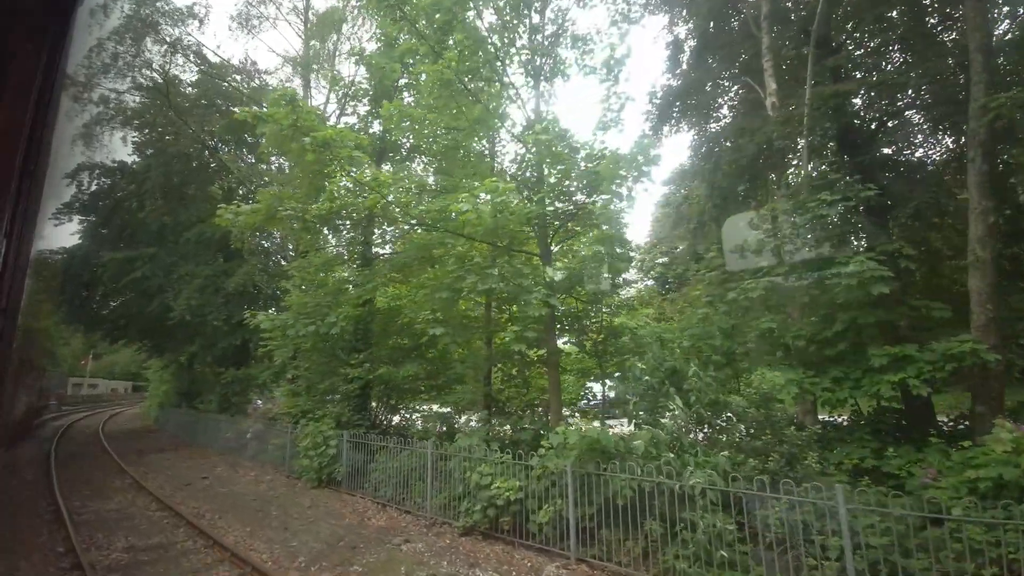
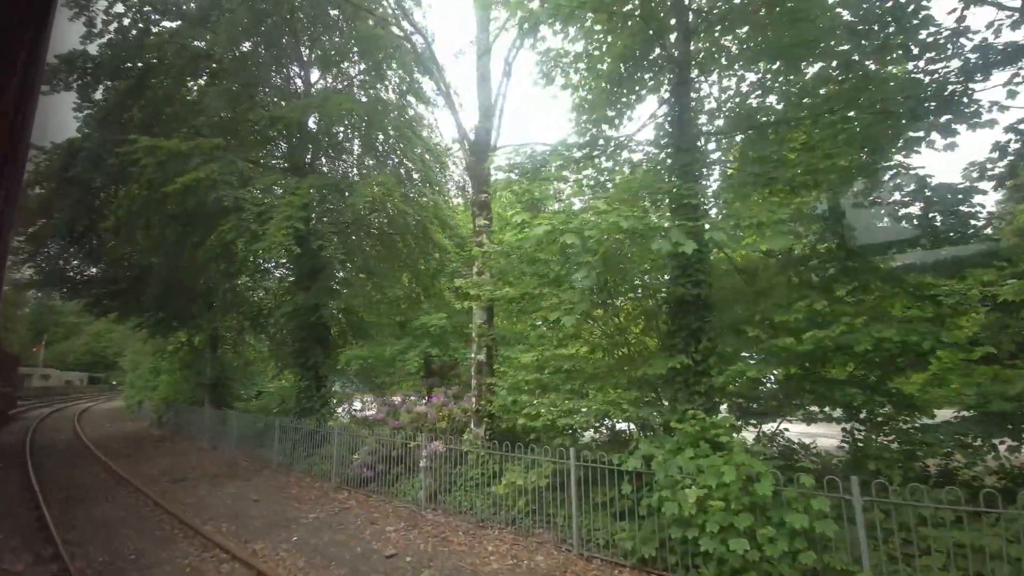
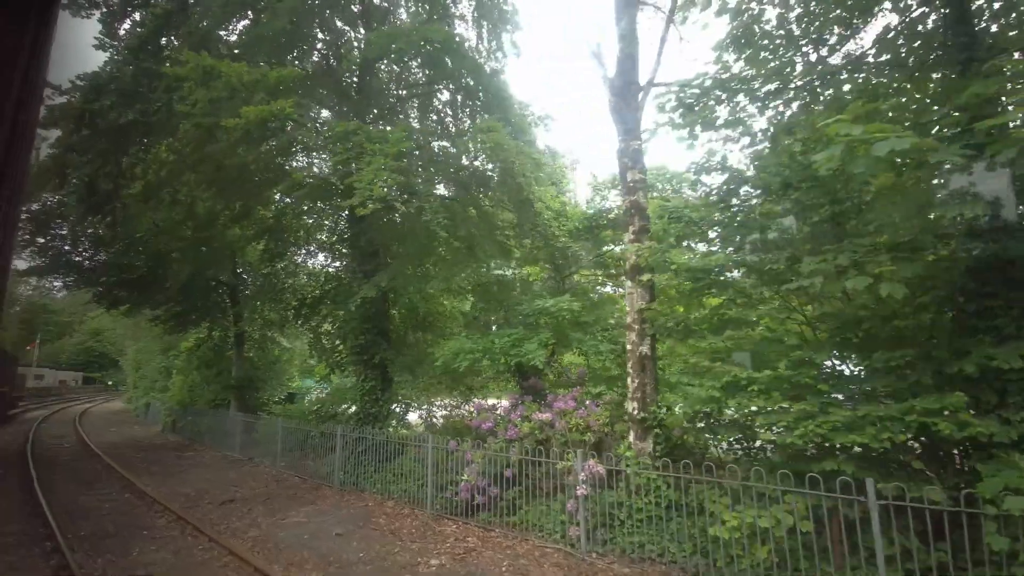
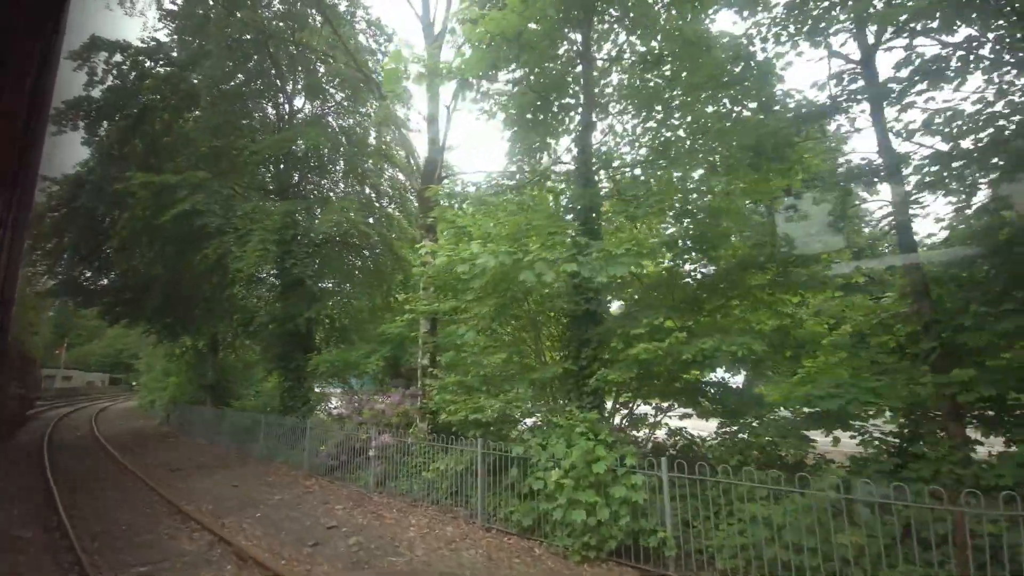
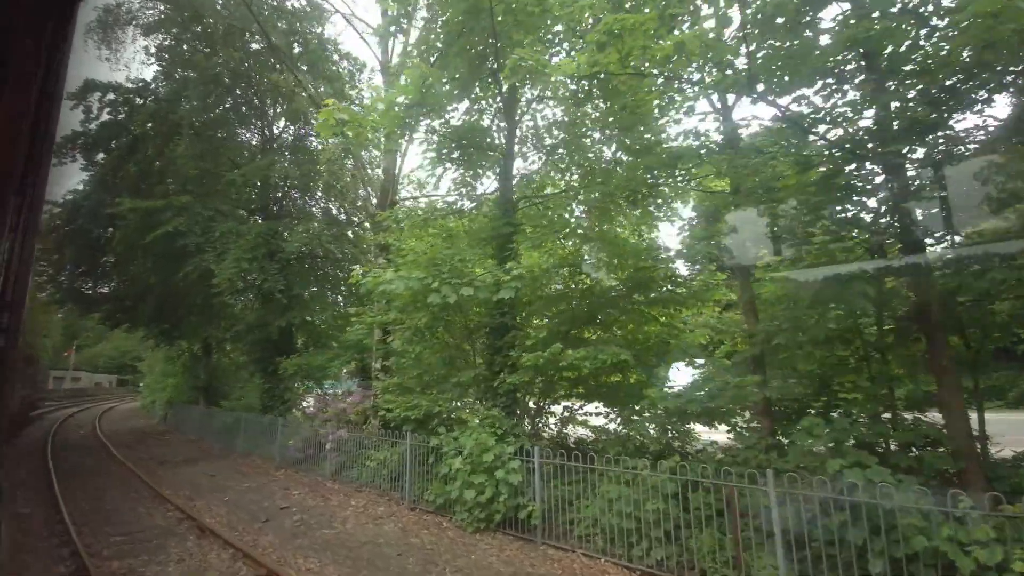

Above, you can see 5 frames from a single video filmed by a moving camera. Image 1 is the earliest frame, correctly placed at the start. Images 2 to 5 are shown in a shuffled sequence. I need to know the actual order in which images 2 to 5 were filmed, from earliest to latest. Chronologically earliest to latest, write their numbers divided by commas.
5, 4, 2, 3
